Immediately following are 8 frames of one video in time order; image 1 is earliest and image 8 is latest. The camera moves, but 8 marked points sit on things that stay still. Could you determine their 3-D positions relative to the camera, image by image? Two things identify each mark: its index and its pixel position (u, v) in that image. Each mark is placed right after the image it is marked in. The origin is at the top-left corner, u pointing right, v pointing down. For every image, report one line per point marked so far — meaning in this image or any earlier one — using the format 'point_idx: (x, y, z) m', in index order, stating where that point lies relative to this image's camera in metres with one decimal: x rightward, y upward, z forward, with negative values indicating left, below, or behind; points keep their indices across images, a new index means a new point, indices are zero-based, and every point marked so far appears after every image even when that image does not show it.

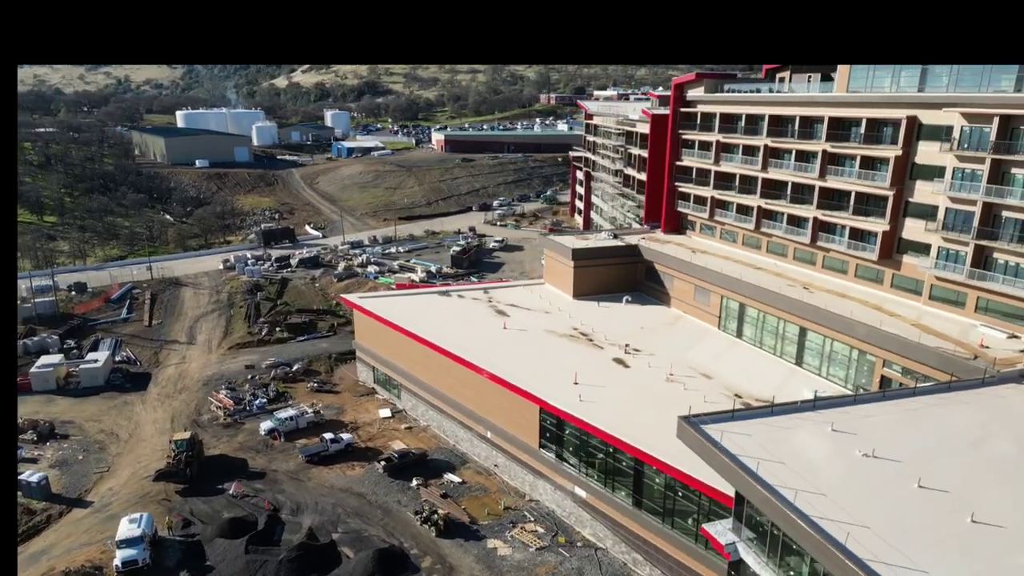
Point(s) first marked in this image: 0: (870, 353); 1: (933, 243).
0: (+8.9, -1.6, +18.6) m
1: (+11.1, +1.2, +20.0) m
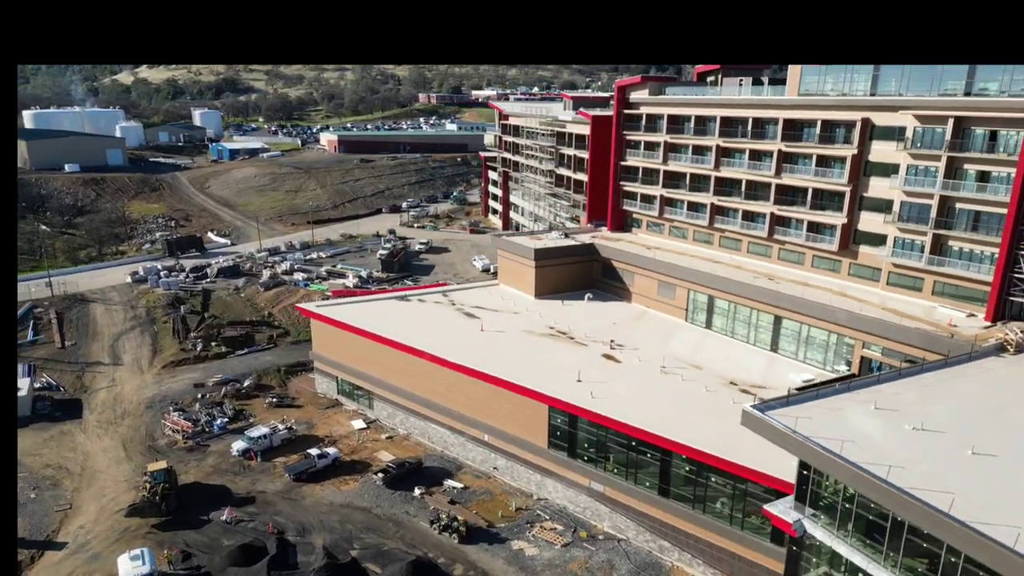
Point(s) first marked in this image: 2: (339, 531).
0: (+9.1, -1.3, +20.2) m
1: (+10.9, +1.5, +21.9) m
2: (-4.2, -5.9, +18.5) m
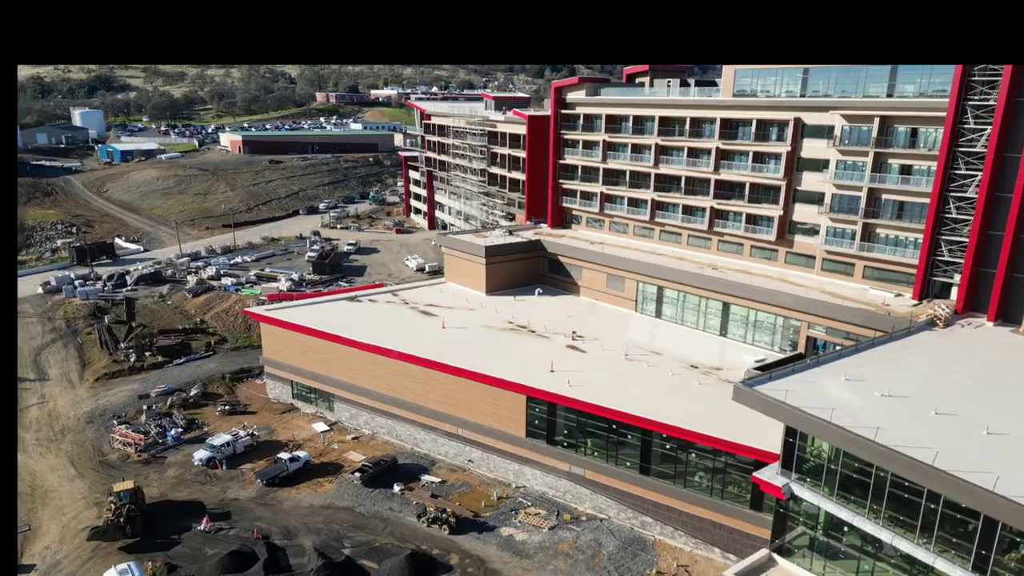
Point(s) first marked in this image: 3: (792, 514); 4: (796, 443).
0: (+8.3, -0.9, +22.0) m
1: (+9.8, +2.0, +23.9) m
2: (-4.5, -5.9, +18.6) m
3: (+5.9, -4.5, +15.2) m
4: (+5.8, -3.0, +14.8) m
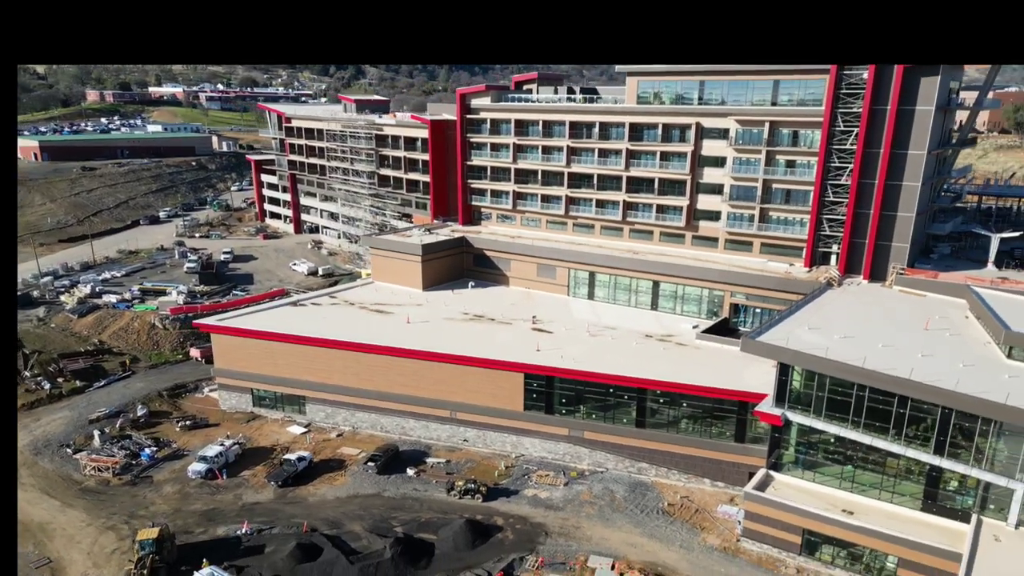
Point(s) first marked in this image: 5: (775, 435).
0: (+7.3, -0.1, +26.6) m
1: (+8.0, +2.9, +28.8) m
2: (-3.7, -5.9, +19.9) m
3: (+7.1, -3.7, +19.4) m
4: (+7.0, -2.3, +19.0) m
5: (+6.9, -3.7, +19.4) m
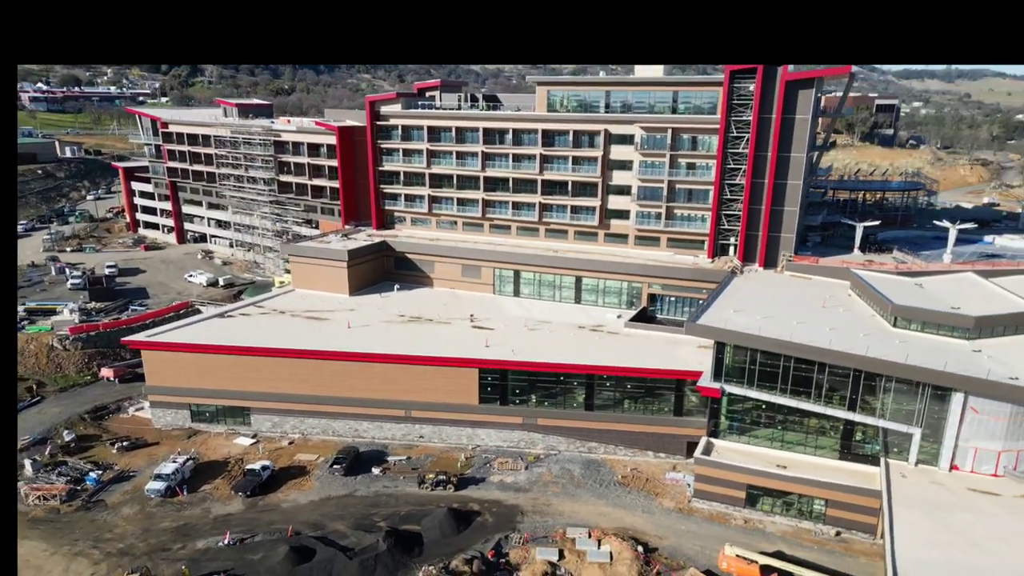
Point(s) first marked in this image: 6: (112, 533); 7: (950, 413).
0: (+4.8, +0.2, +29.2) m
1: (+5.0, +3.3, +31.5) m
2: (-4.4, -6.1, +20.5) m
3: (+6.2, -3.4, +22.2) m
4: (+6.1, -2.0, +21.7) m
5: (+6.0, -3.4, +22.1) m
6: (-10.4, -6.4, +20.0) m
7: (+11.1, -3.1, +19.3) m
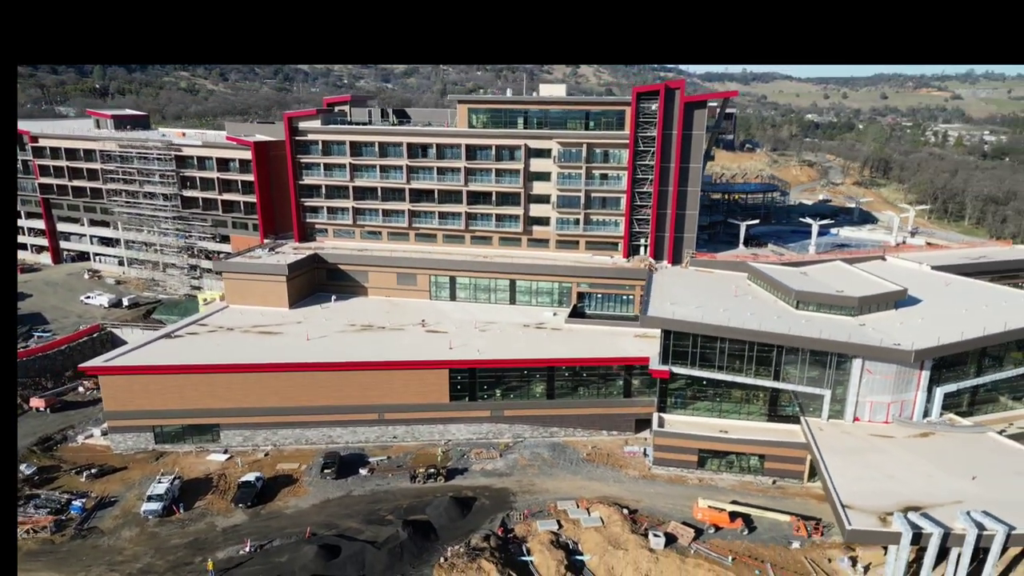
0: (+2.3, +0.3, +32.4) m
1: (+1.8, +3.3, +34.7) m
2: (-4.5, -6.5, +22.0) m
3: (+5.4, -3.3, +25.9) m
4: (+5.3, -1.9, +25.4) m
5: (+5.1, -3.3, +25.7) m
6: (-10.3, -7.1, +20.2) m
7: (+10.7, -2.7, +24.1) m
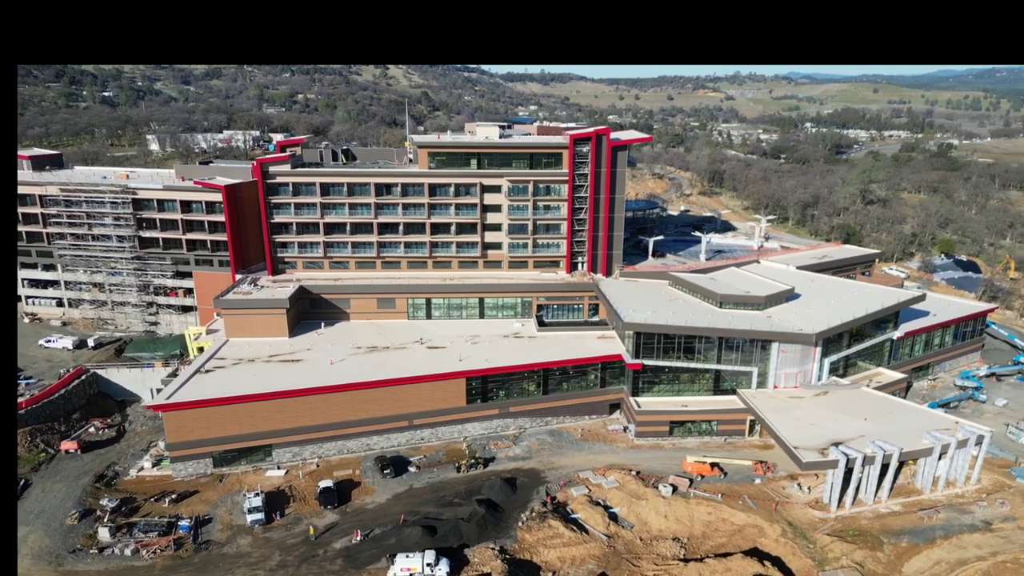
0: (+0.7, -0.4, +38.7) m
1: (-0.4, +2.5, +40.8) m
2: (-3.0, -7.6, +27.1) m
3: (+5.5, -3.7, +33.1) m
4: (+5.5, -2.3, +32.6) m
5: (+5.3, -3.8, +32.9) m
6: (-8.1, -8.5, +24.0) m
7: (+11.1, -2.8, +32.7) m
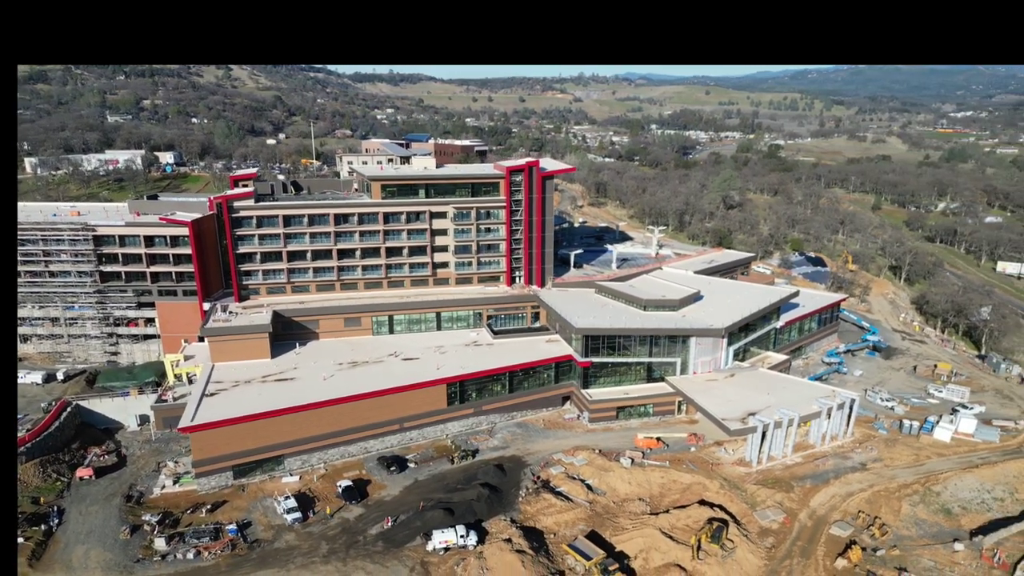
0: (-2.0, -1.2, +44.2) m
1: (-3.7, +1.6, +45.9) m
2: (-3.2, -8.4, +32.1) m
3: (+3.8, -4.3, +39.5) m
4: (+3.8, -2.9, +39.0) m
5: (+3.7, -4.3, +39.3) m
6: (-7.6, -9.6, +28.1) m
7: (+9.3, -3.1, +40.1) m
